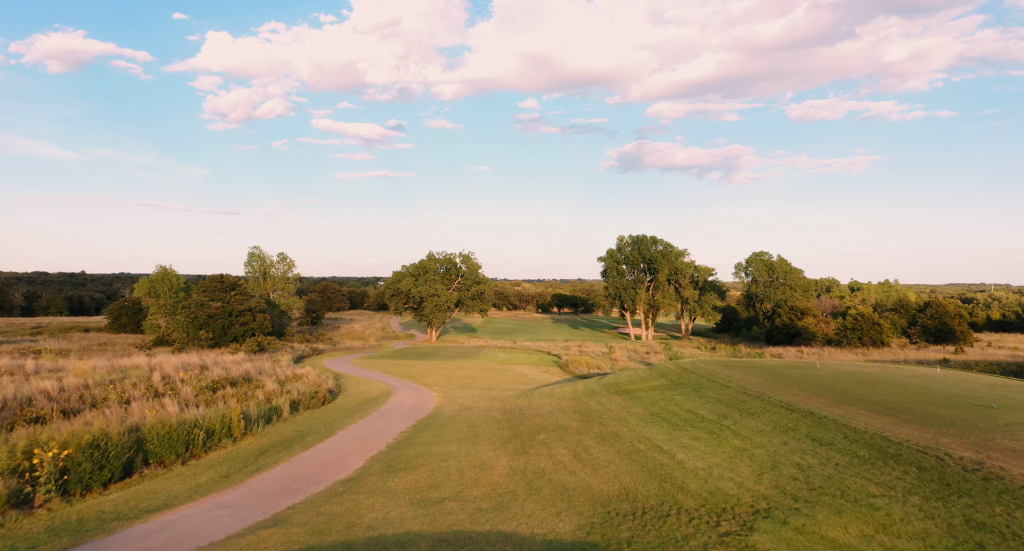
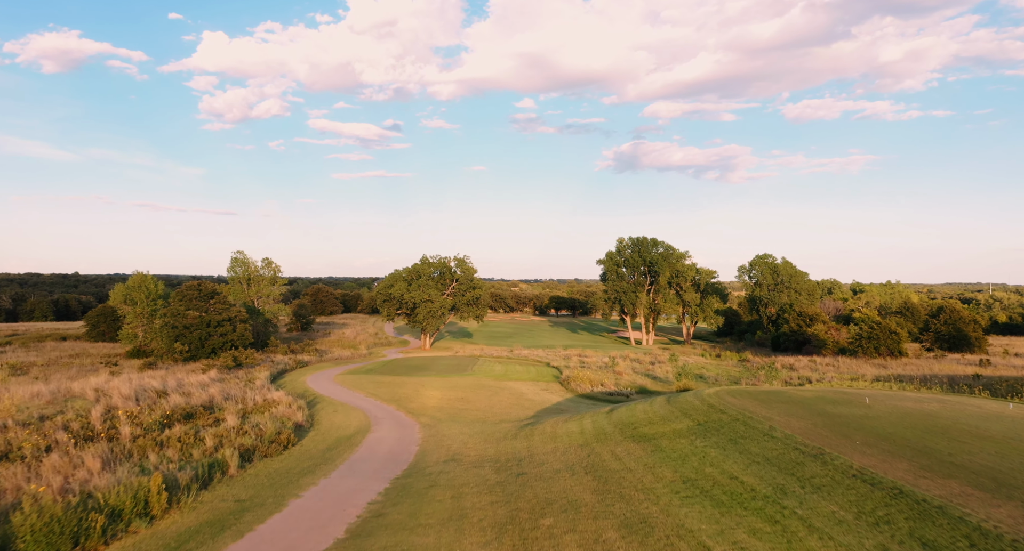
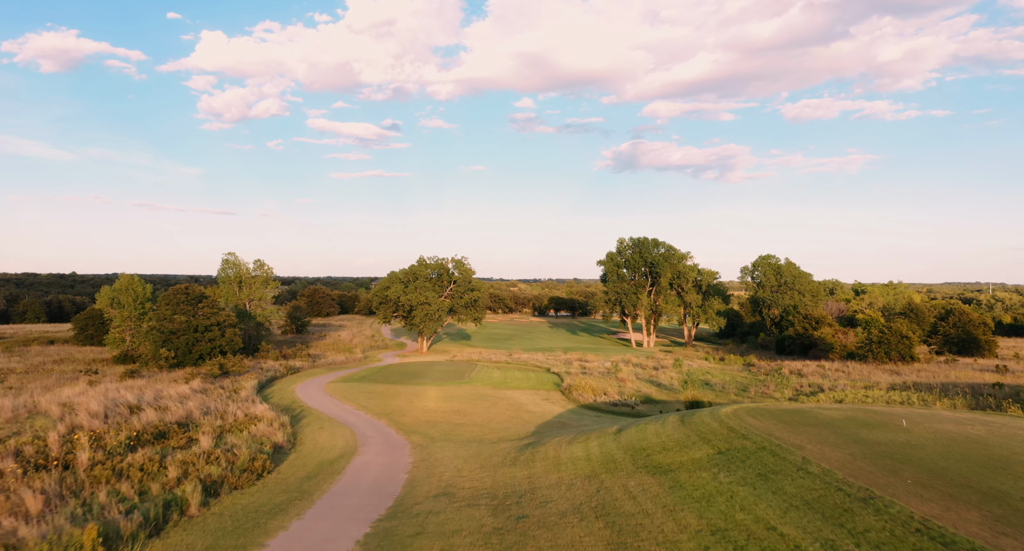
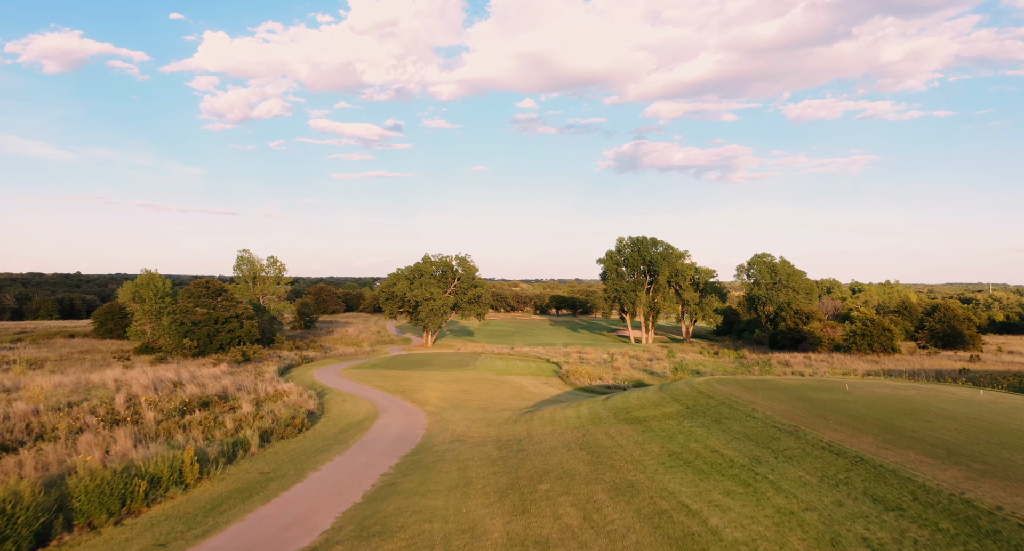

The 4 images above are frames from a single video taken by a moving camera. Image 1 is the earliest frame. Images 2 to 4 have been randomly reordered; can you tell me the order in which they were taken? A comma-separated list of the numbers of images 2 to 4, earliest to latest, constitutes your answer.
4, 2, 3
